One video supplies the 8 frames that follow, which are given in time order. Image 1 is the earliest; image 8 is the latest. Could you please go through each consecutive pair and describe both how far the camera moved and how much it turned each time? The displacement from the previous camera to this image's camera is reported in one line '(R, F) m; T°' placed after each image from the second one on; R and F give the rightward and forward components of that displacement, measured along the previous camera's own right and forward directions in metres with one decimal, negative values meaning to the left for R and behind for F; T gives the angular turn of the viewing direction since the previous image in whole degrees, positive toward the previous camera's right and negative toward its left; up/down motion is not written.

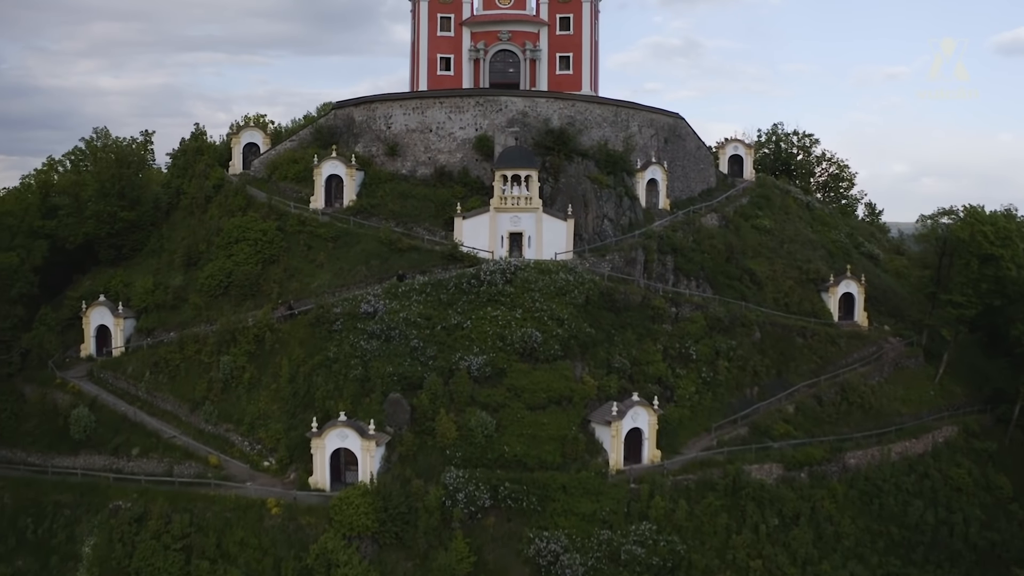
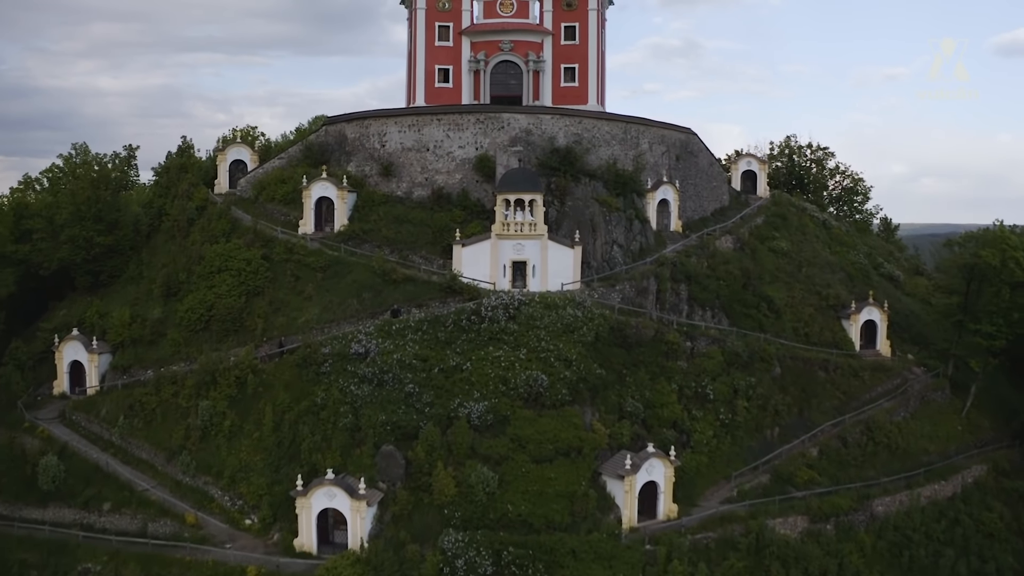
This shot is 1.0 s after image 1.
(-0.1, +2.4) m; 0°
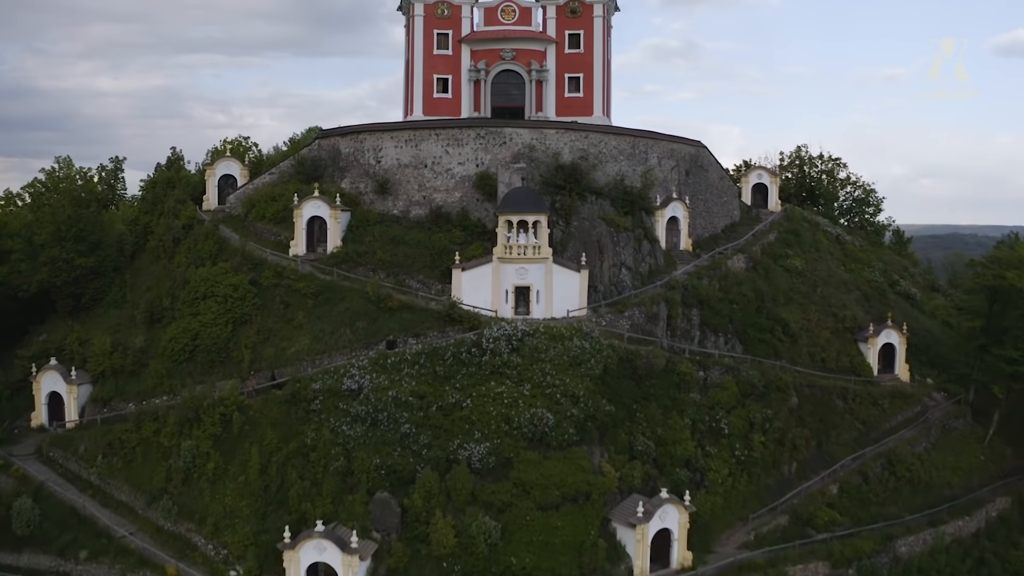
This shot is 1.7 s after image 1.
(-0.1, +1.8) m; 0°
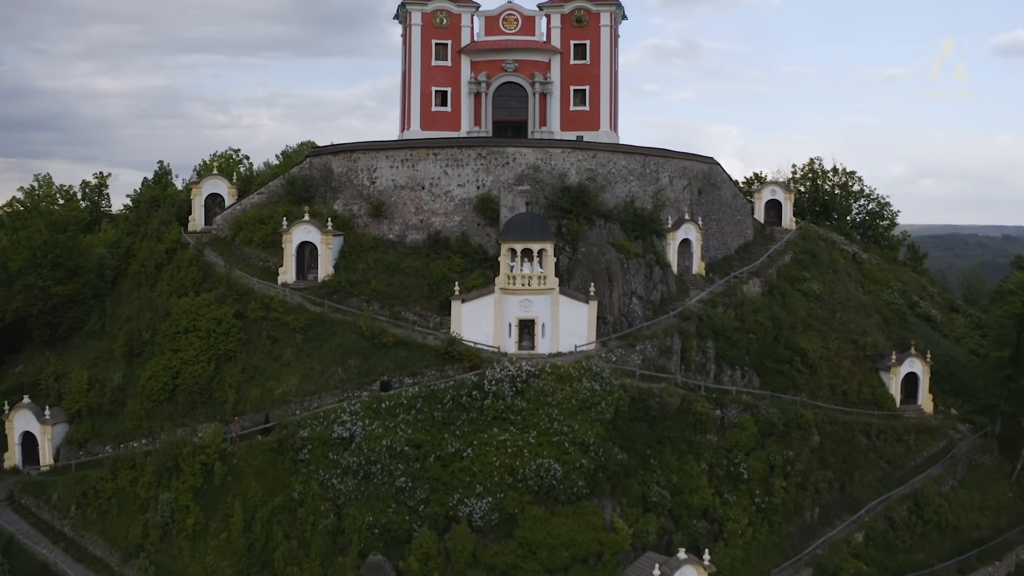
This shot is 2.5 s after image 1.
(-0.1, +2.0) m; 0°
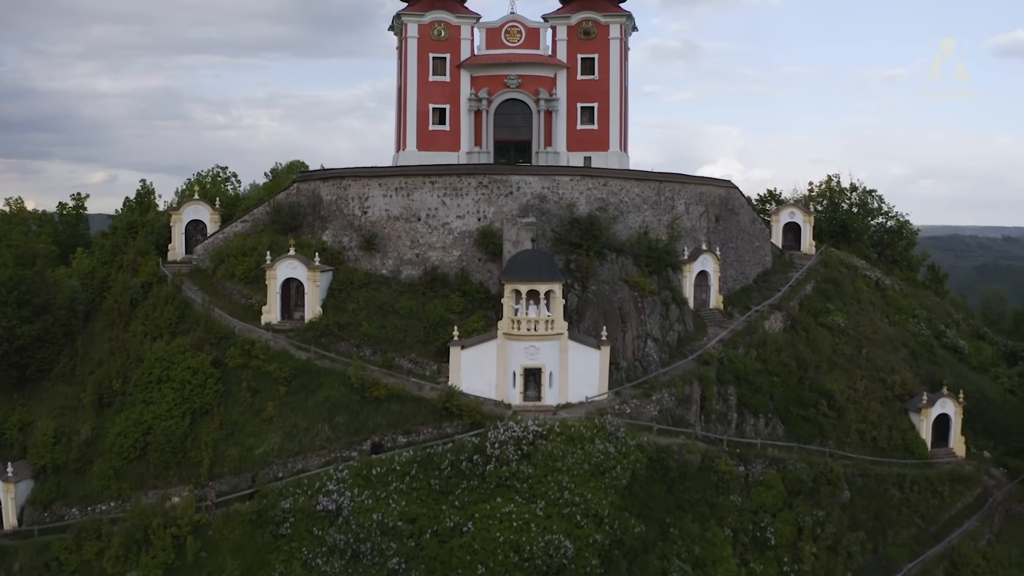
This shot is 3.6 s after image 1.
(-0.1, +2.5) m; 0°
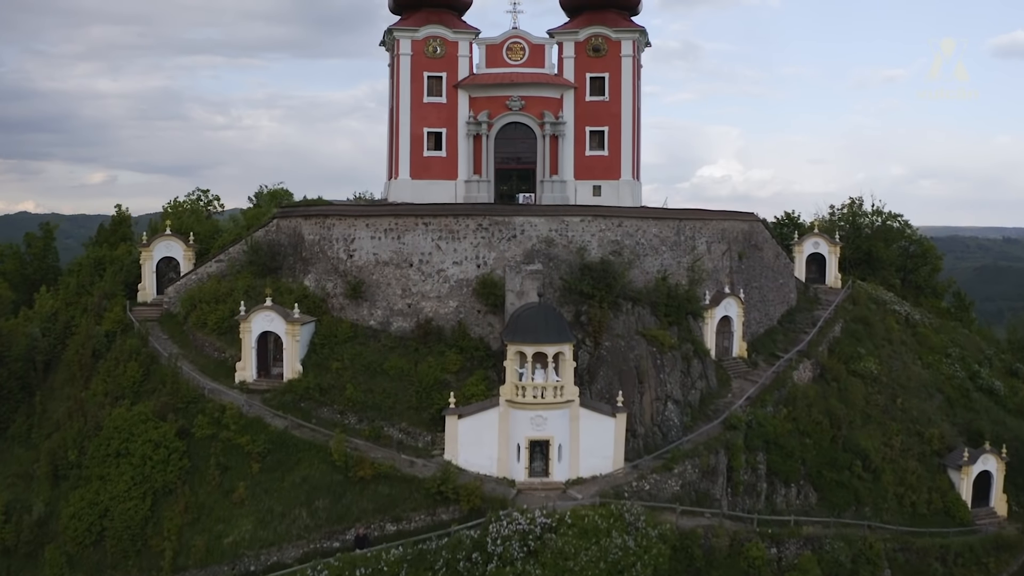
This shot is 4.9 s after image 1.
(-0.1, +2.9) m; 0°
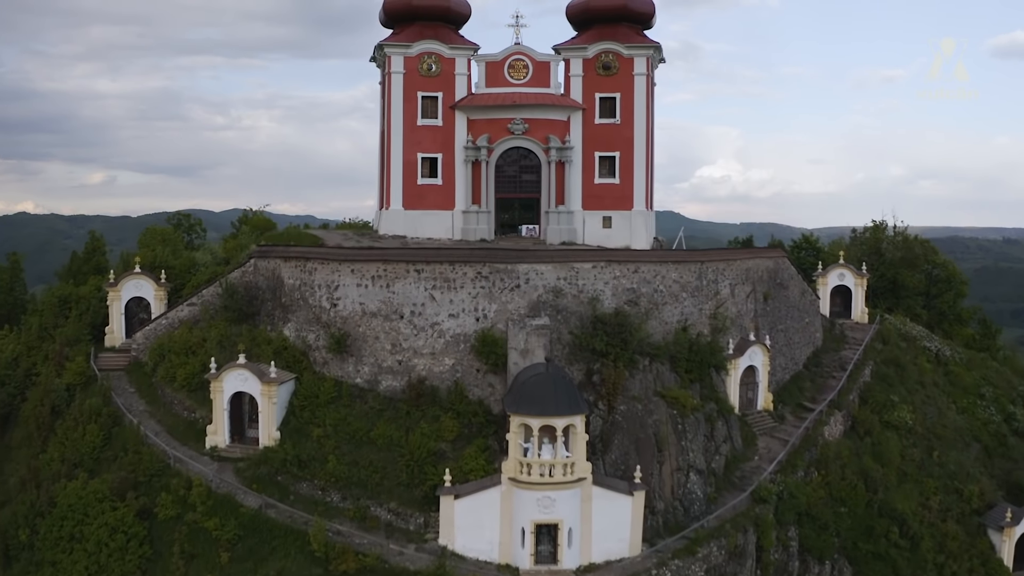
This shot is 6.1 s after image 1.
(-0.1, +2.7) m; 0°
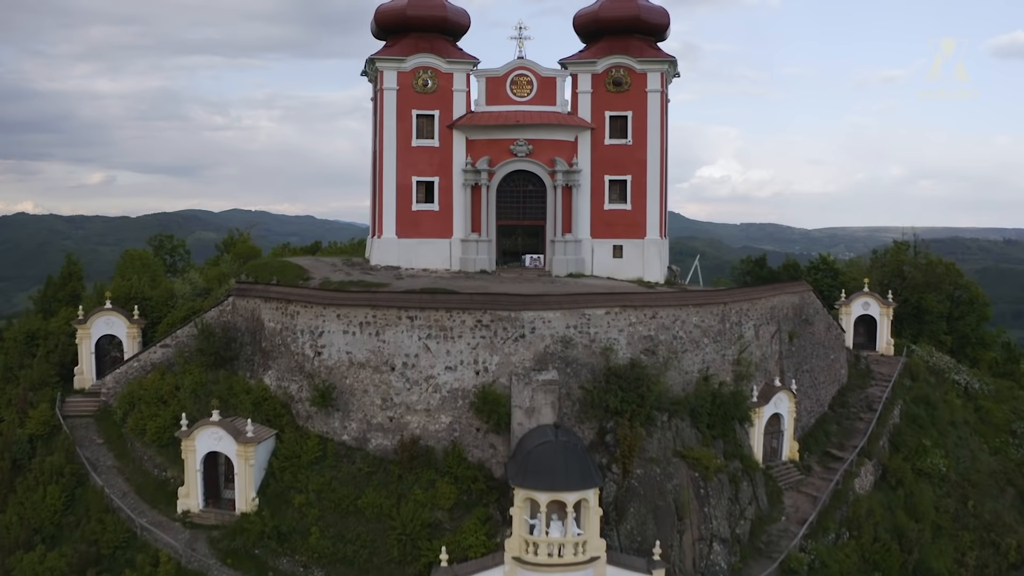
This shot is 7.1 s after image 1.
(-0.1, +2.2) m; 0°
